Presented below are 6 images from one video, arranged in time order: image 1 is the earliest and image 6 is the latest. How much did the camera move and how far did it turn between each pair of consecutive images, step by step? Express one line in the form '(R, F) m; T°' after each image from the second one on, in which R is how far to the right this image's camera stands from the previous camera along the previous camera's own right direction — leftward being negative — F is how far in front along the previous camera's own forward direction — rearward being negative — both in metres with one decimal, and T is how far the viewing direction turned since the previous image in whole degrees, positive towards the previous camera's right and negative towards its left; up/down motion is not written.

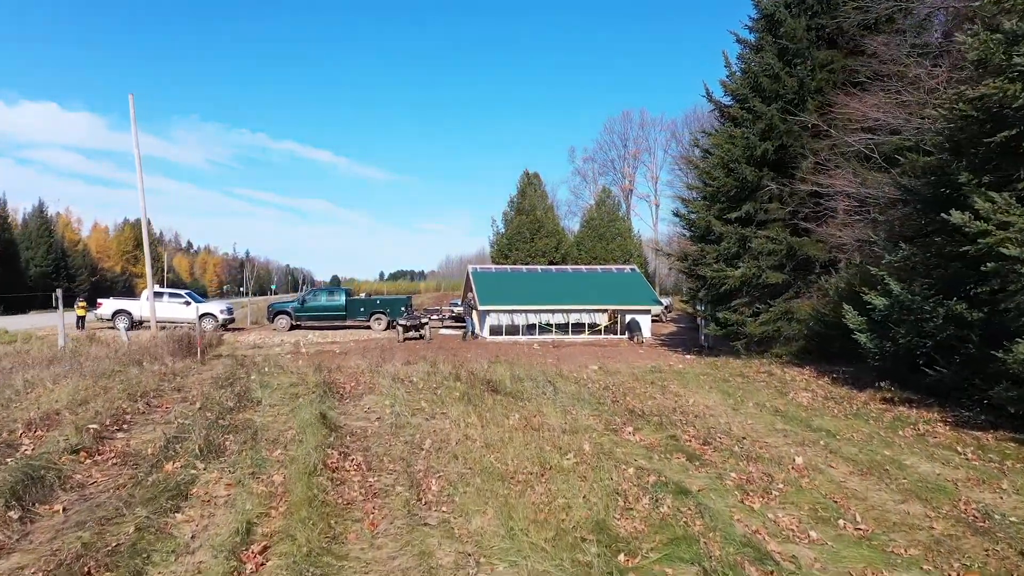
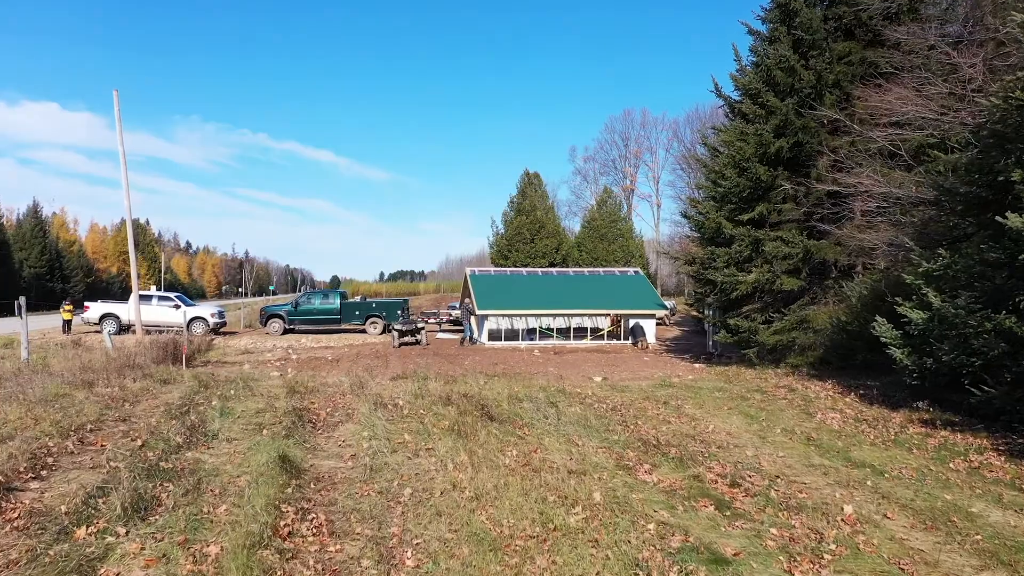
(0.0, +0.9) m; 0°
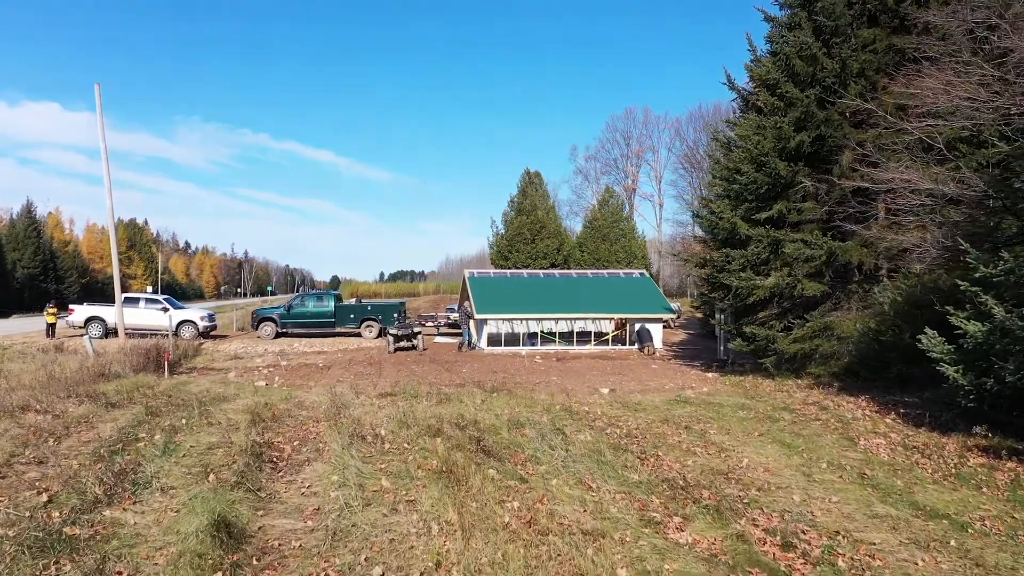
(0.0, +1.0) m; 0°
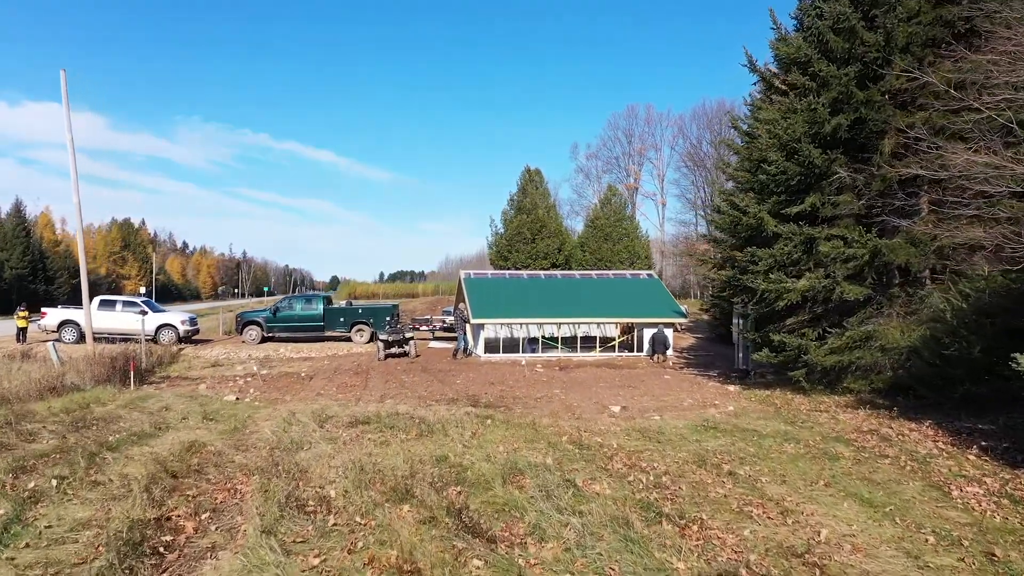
(0.0, +1.6) m; 0°
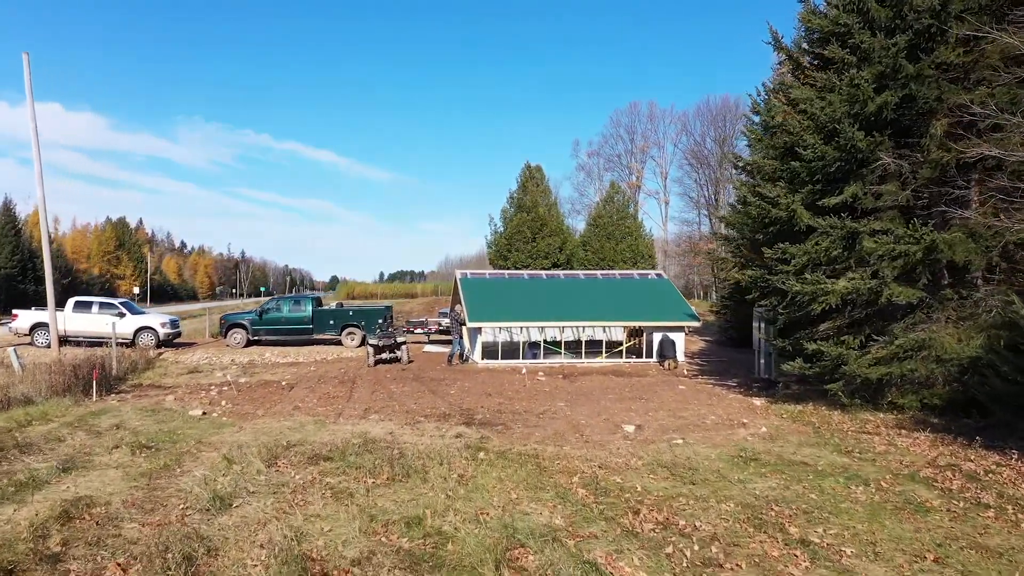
(0.0, +1.5) m; 0°
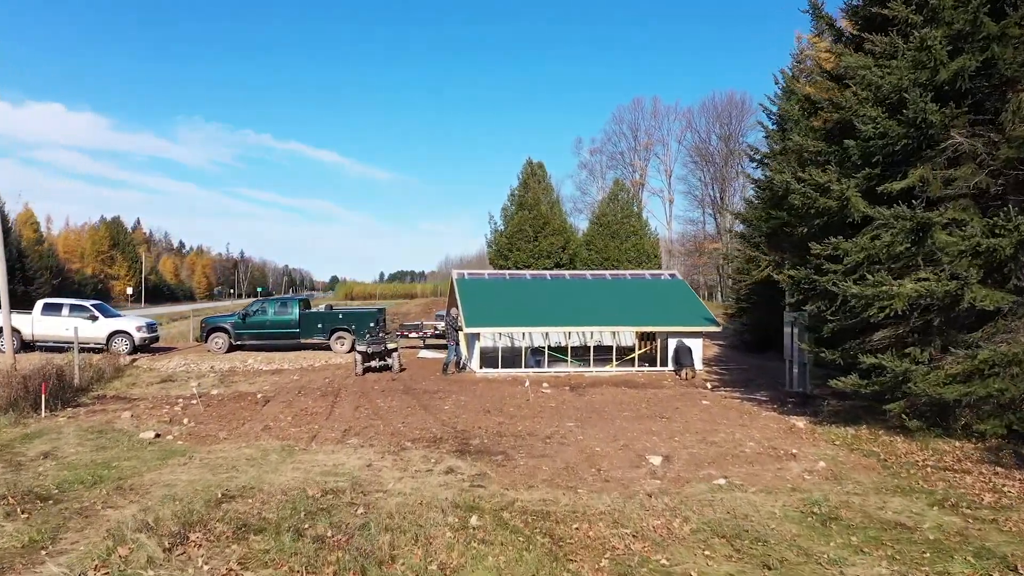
(0.0, +1.7) m; 0°
